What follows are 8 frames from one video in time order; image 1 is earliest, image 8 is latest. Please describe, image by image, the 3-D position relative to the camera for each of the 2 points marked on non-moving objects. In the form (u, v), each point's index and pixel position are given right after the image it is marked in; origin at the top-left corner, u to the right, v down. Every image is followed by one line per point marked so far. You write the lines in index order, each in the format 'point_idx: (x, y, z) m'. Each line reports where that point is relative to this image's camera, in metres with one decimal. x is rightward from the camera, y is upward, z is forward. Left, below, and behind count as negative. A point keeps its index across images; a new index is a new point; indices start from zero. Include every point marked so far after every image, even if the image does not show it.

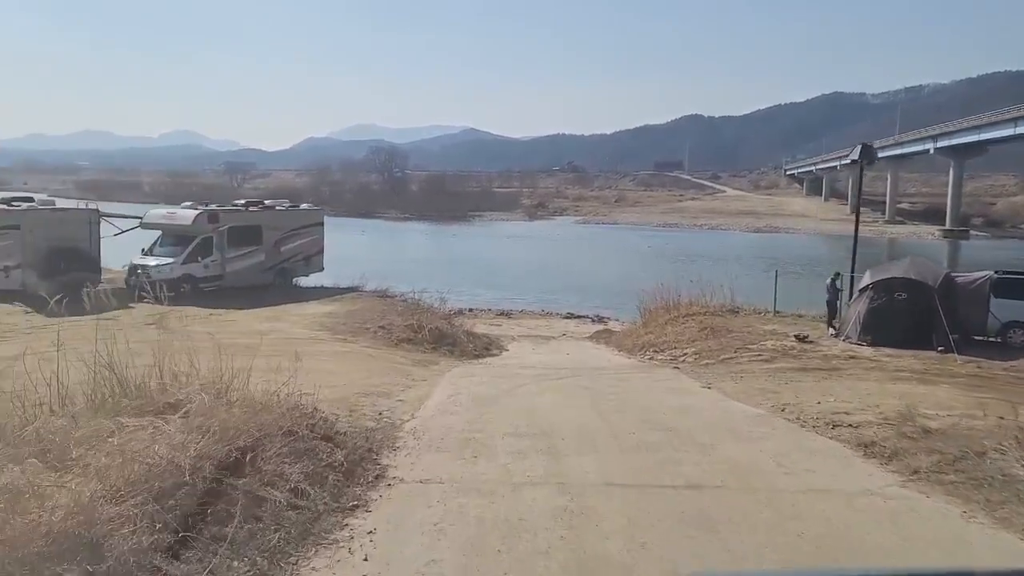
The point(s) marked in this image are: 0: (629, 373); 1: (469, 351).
0: (+2.1, -1.5, +14.6) m
1: (-1.0, -1.4, +18.5) m
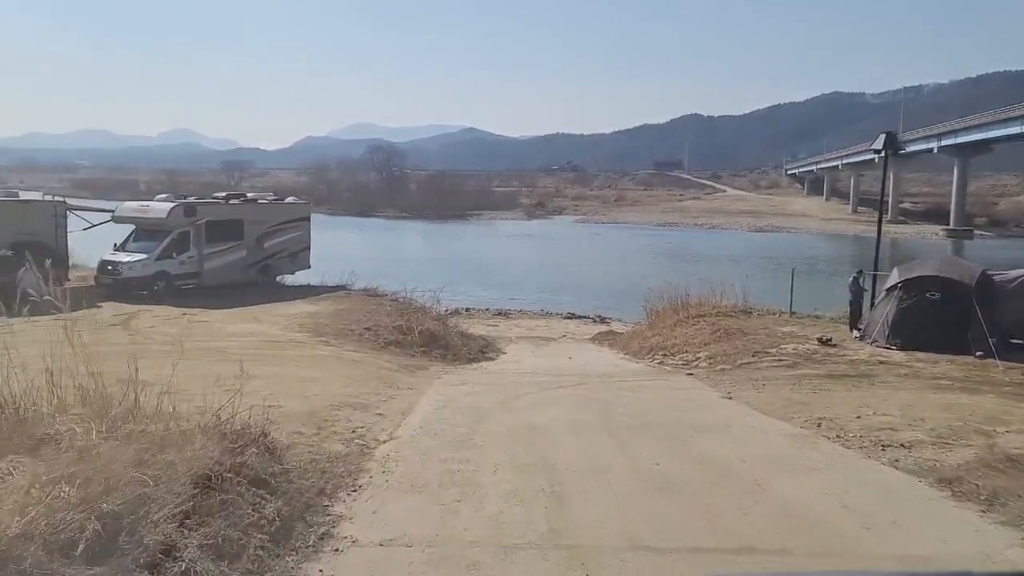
0: (+2.0, -1.5, +13.2) m
1: (-1.0, -1.4, +17.0) m
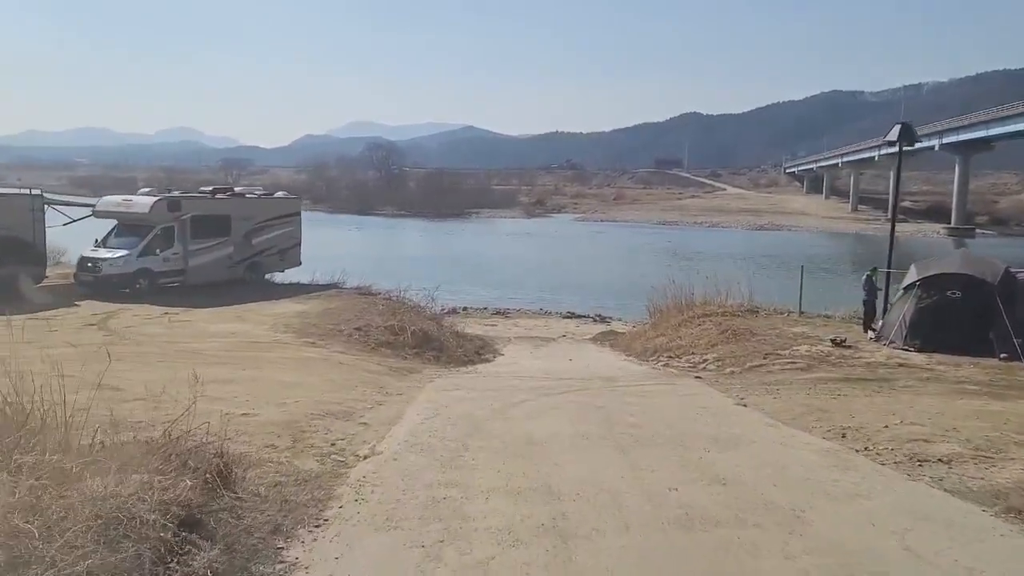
0: (+2.0, -1.5, +12.3) m
1: (-1.1, -1.4, +16.1) m
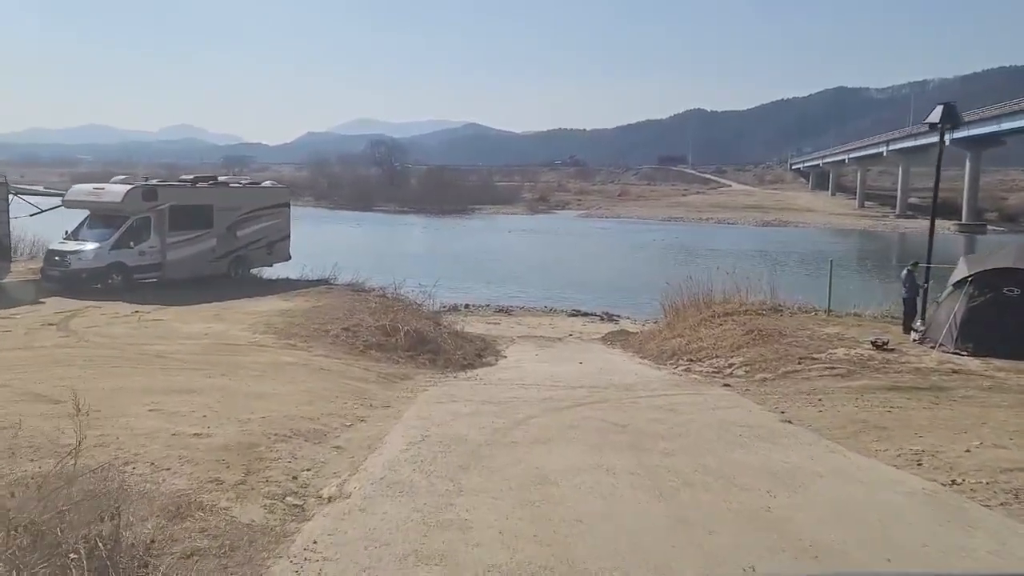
0: (+2.0, -1.4, +10.7) m
1: (-1.0, -1.3, +14.5) m
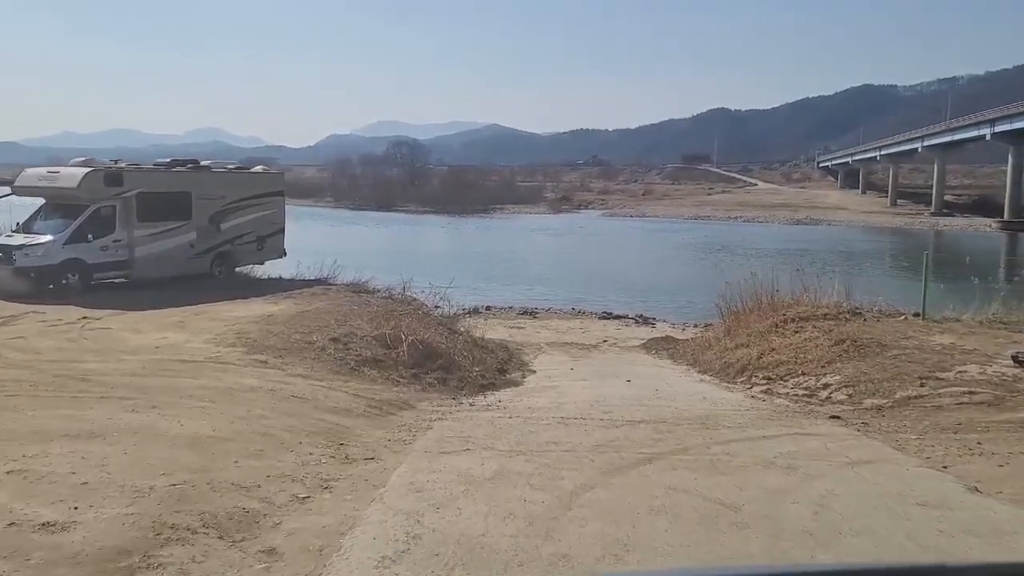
0: (+2.4, -1.4, +7.6) m
1: (-0.5, -1.3, +11.5) m
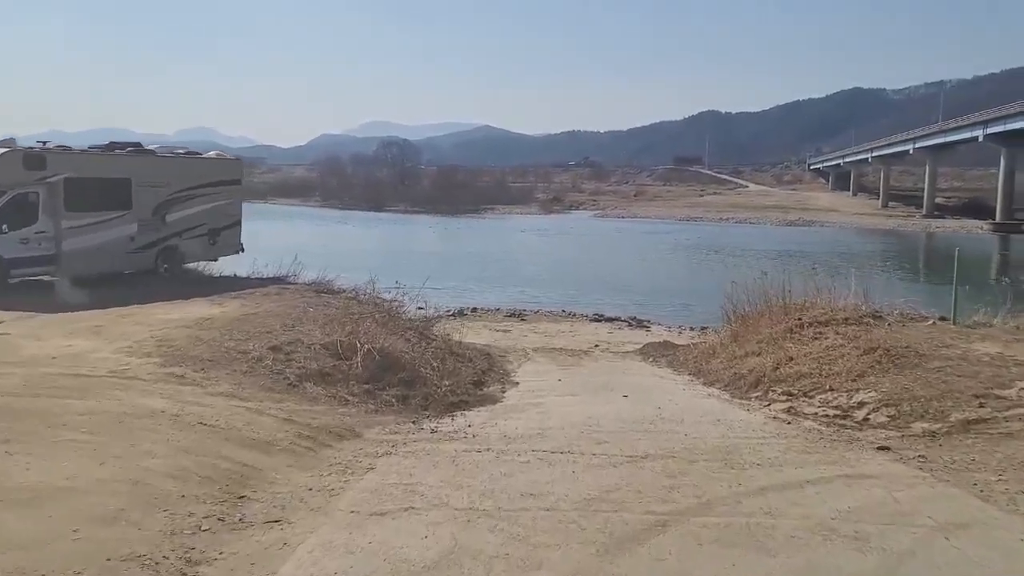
0: (+2.1, -1.4, +5.7) m
1: (-0.8, -1.3, +9.6) m
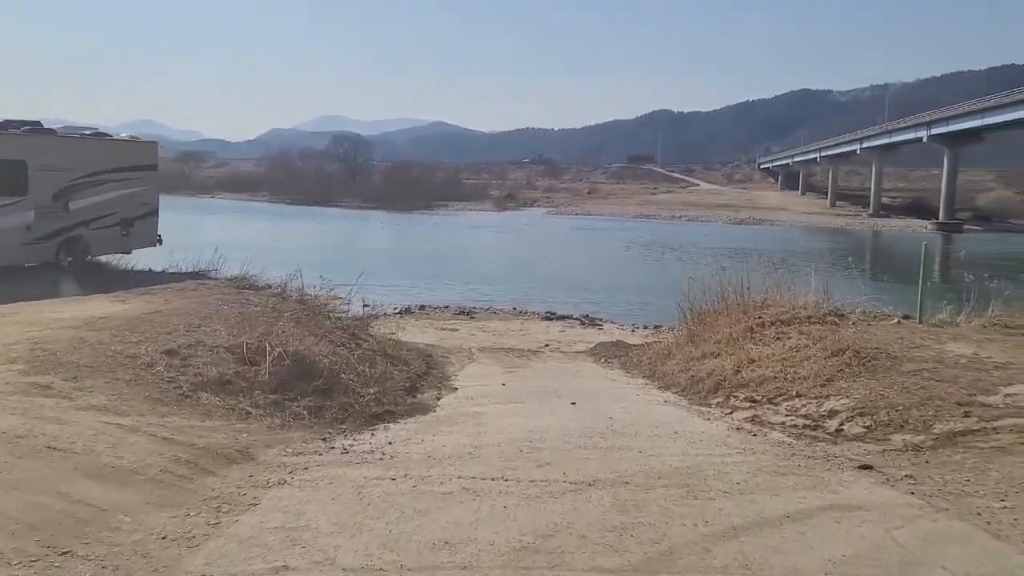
0: (+1.7, -1.3, +4.7) m
1: (-1.5, -1.2, +8.4) m
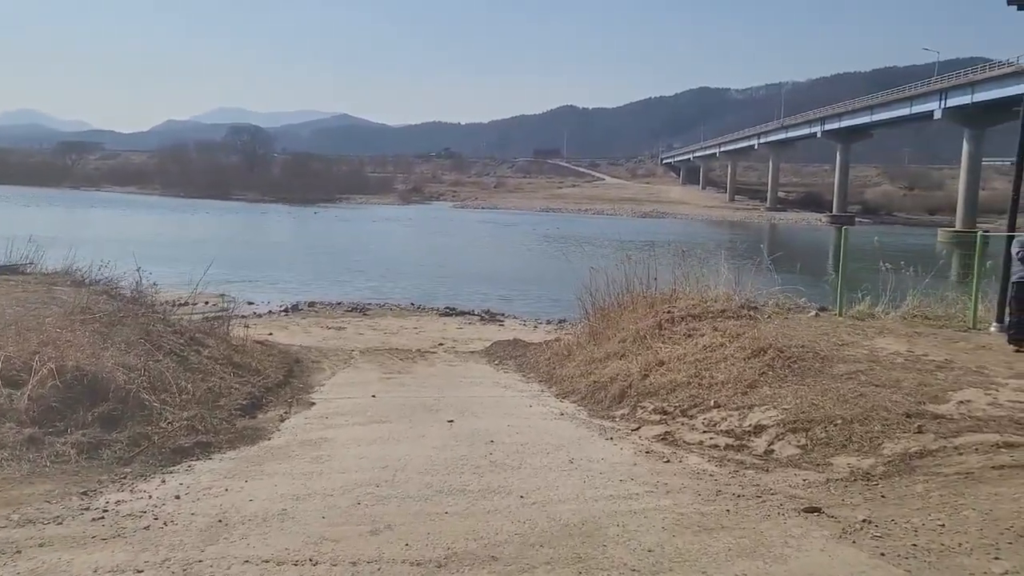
0: (+0.9, -1.3, +3.0) m
1: (-2.7, -1.2, +6.3) m
